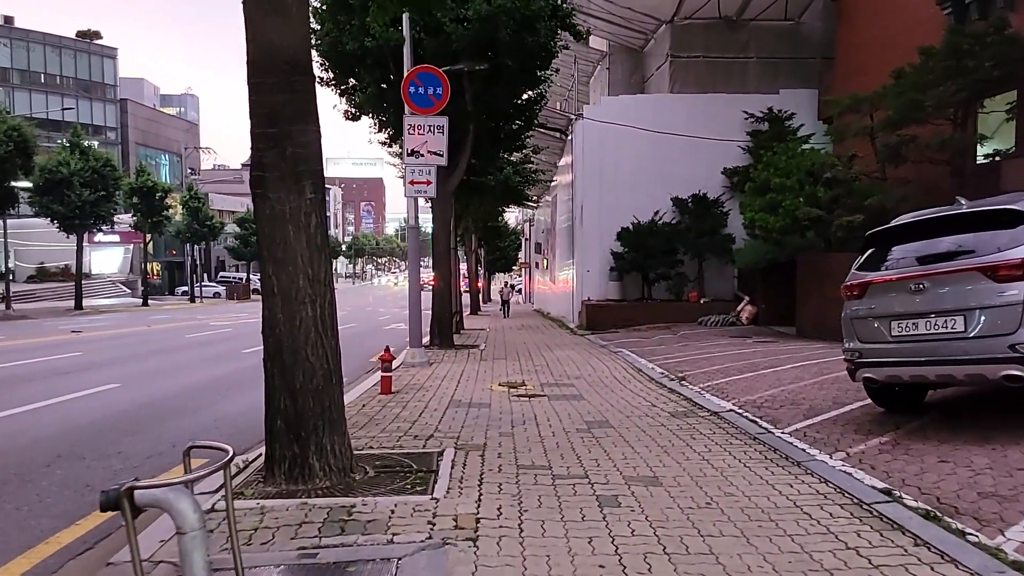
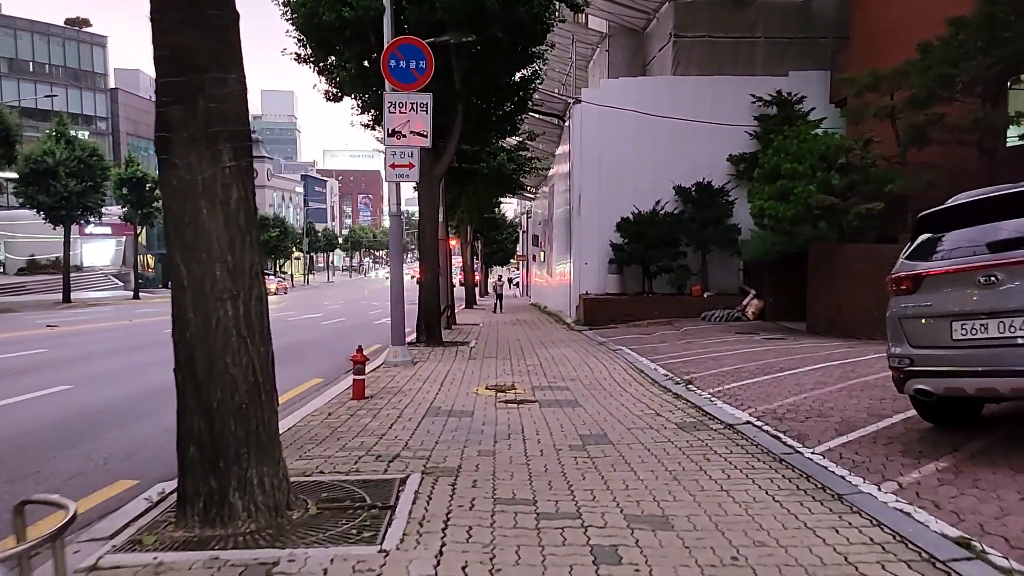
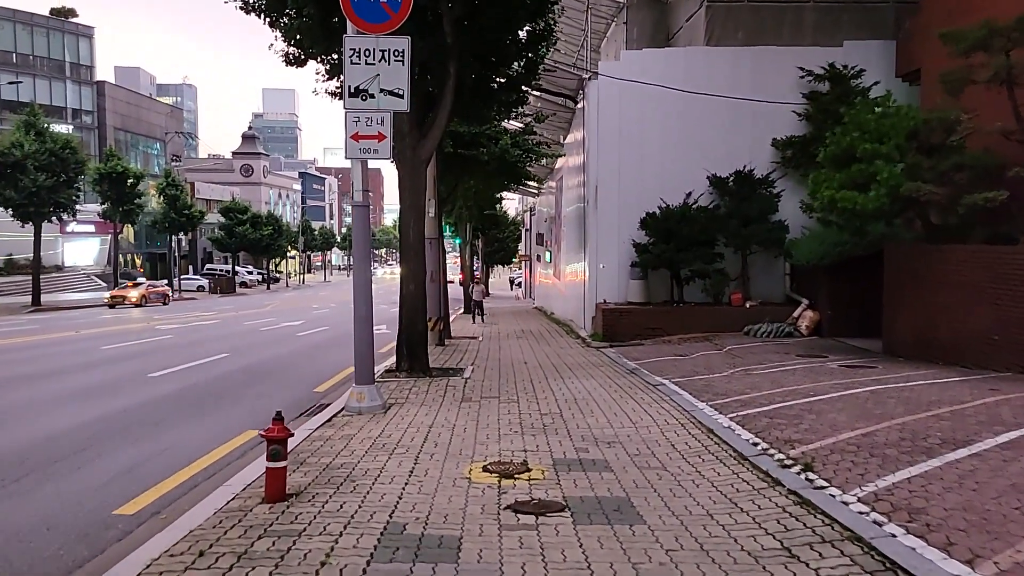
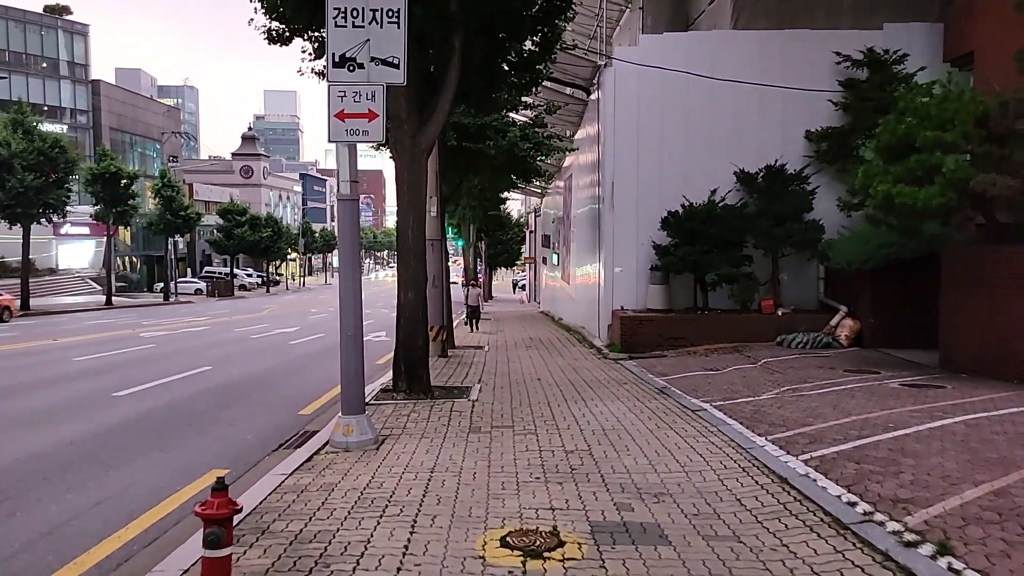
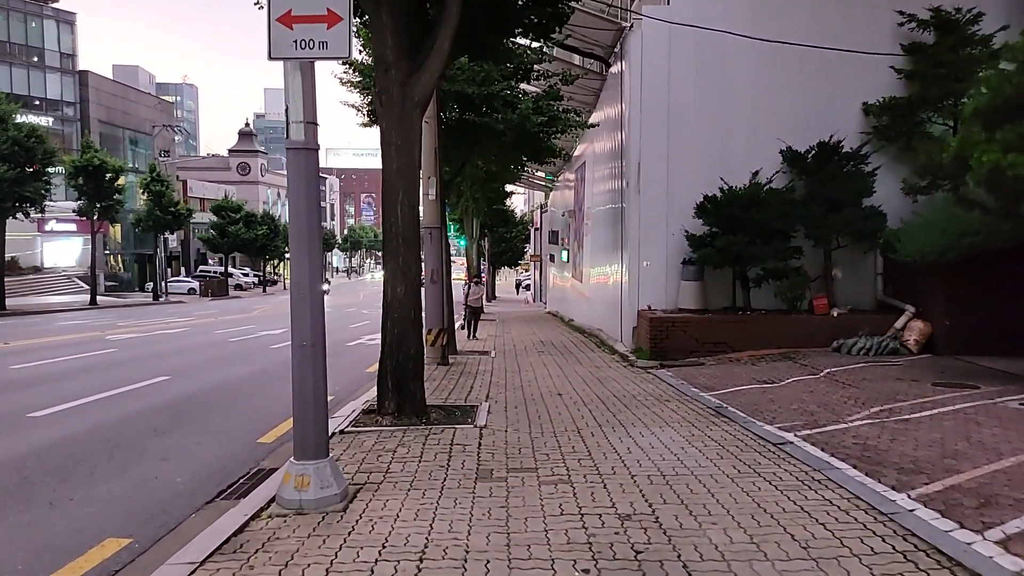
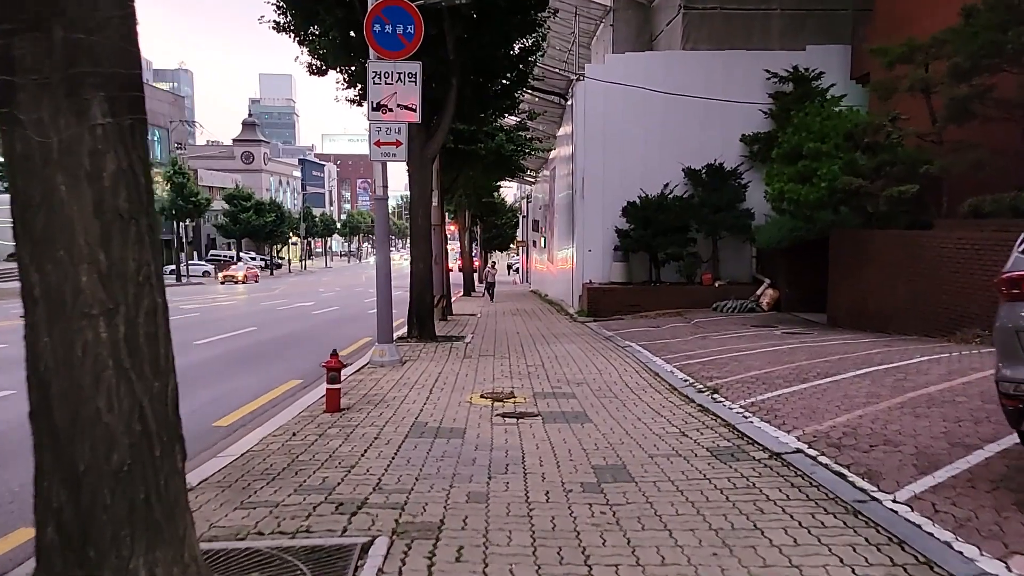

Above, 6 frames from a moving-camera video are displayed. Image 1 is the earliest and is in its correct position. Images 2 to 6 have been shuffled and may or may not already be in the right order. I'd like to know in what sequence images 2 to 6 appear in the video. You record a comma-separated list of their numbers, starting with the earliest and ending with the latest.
2, 6, 3, 4, 5
